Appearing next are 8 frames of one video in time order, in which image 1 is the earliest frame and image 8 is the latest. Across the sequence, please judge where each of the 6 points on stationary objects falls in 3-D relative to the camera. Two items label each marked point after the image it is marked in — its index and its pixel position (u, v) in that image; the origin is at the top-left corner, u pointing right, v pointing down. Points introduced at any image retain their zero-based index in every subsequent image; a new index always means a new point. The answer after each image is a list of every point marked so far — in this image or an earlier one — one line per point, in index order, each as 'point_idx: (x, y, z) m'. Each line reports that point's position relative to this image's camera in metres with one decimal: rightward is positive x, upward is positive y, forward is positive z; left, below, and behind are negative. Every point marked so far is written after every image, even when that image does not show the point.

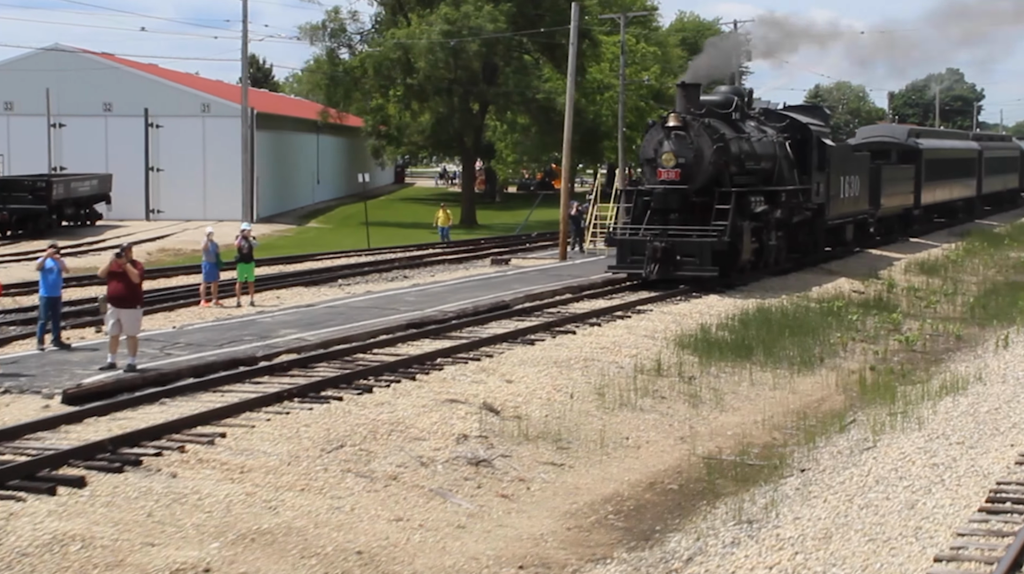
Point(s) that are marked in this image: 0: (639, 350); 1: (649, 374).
0: (+1.5, -0.7, +16.9) m
1: (+1.4, -0.9, +15.7) m
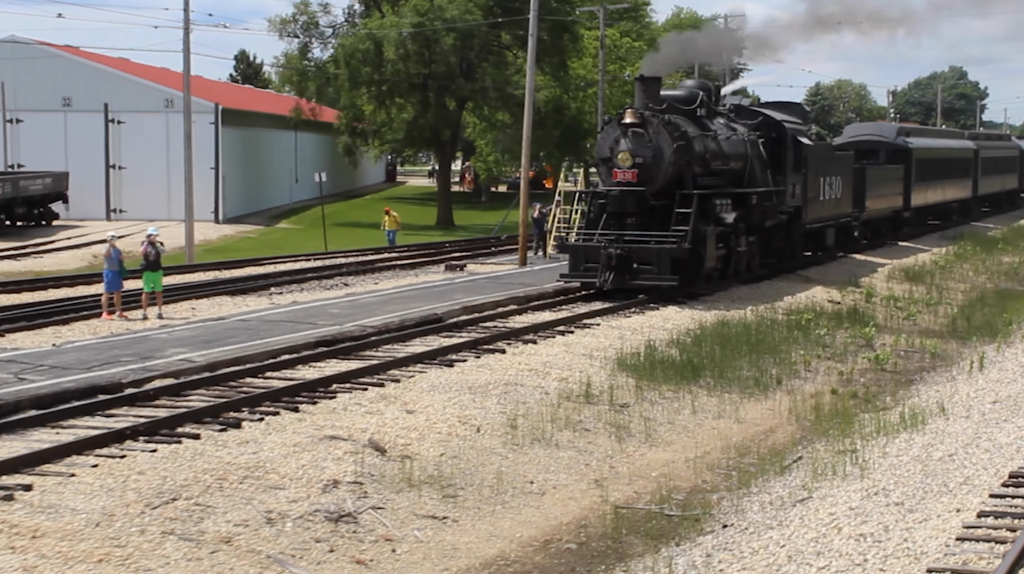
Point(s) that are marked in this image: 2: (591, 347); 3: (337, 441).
0: (+0.6, -0.9, +15.3) m
1: (+0.6, -1.1, +14.0) m
2: (+0.9, -0.7, +17.0) m
3: (-1.4, -1.2, +11.5) m
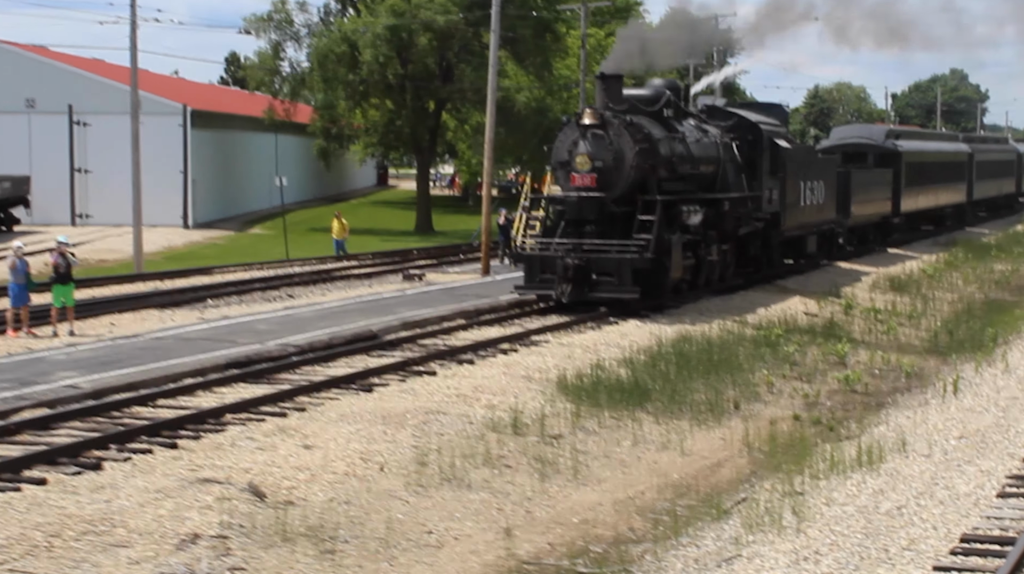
0: (-0.1, -1.1, +13.9) m
1: (-0.1, -1.2, +12.6) m
2: (+0.2, -0.9, +15.7) m
3: (-2.1, -1.3, +10.1) m
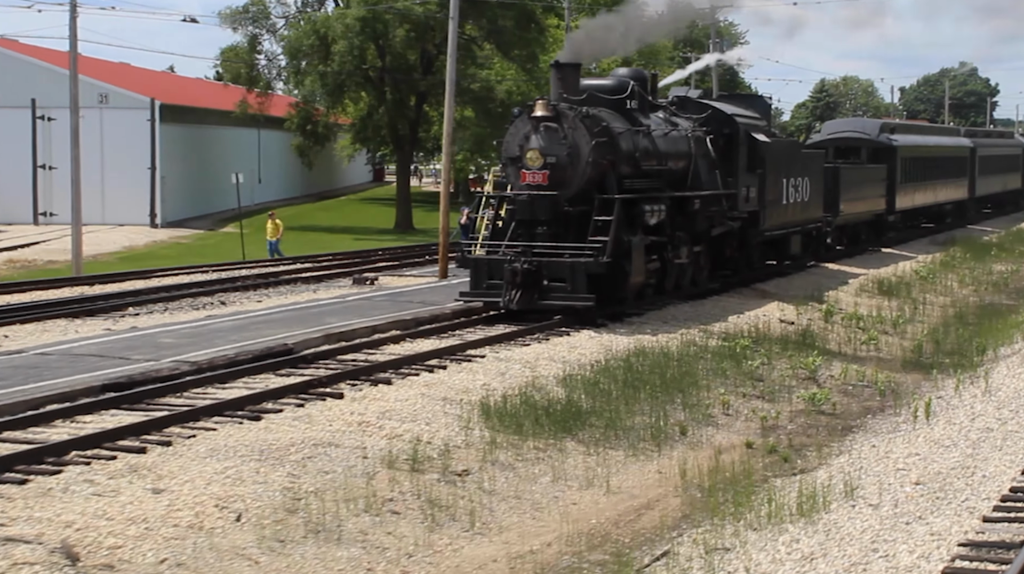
0: (-0.8, -1.2, +12.2) m
1: (-0.9, -1.4, +11.0) m
2: (-0.5, -1.0, +14.0) m
3: (-2.8, -1.5, +8.5) m
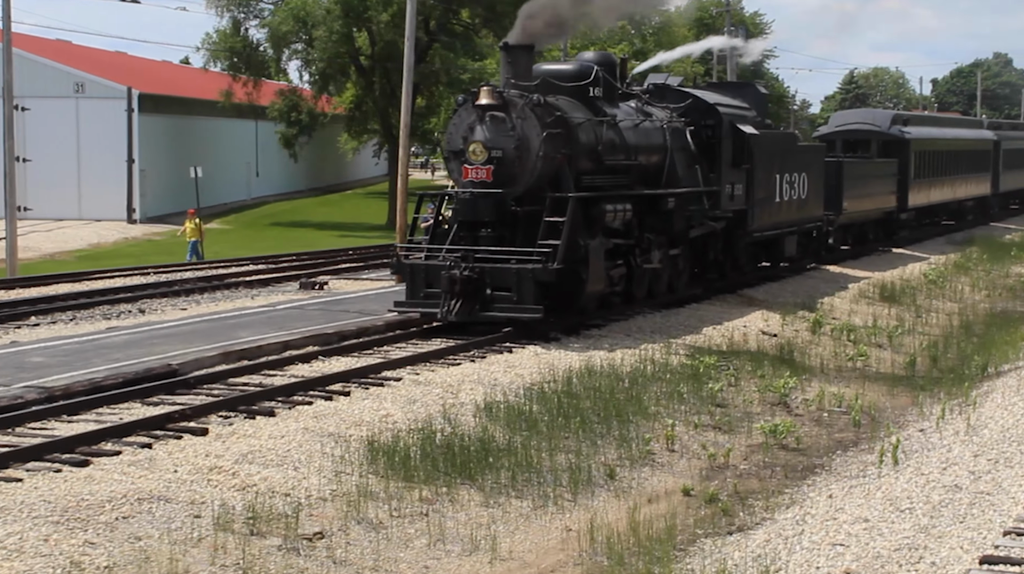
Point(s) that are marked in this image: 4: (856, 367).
0: (-1.7, -1.3, +10.3) m
1: (-1.7, -1.5, +9.0) m
2: (-1.3, -1.1, +12.0) m
3: (-3.8, -1.6, +6.6) m
4: (+4.1, -1.0, +17.8) m
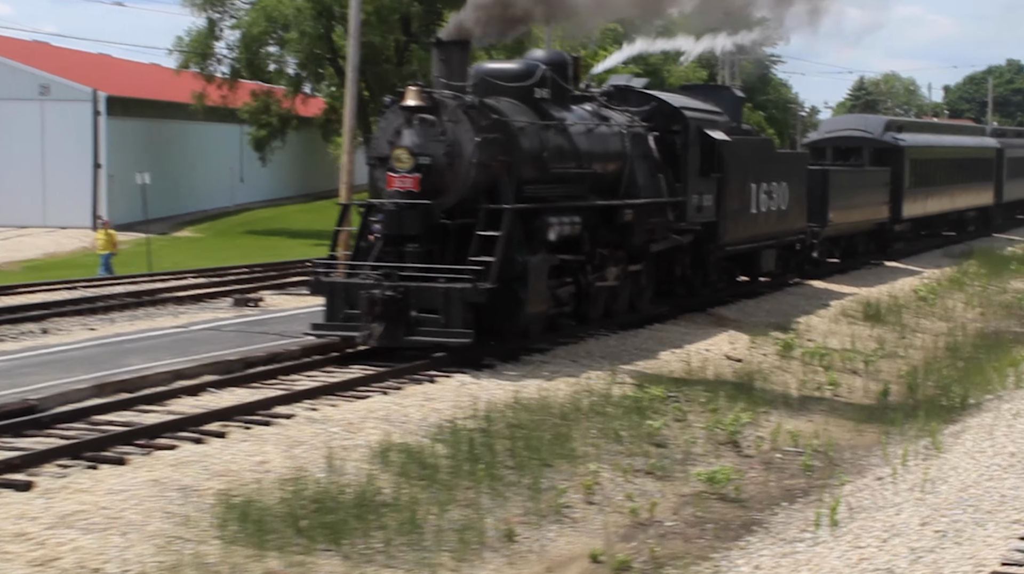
0: (-2.5, -1.5, +8.7) m
1: (-2.6, -1.7, +7.4) m
2: (-2.1, -1.3, +10.5) m
3: (-4.6, -1.8, +5.0) m
4: (+3.4, -1.2, +16.2) m
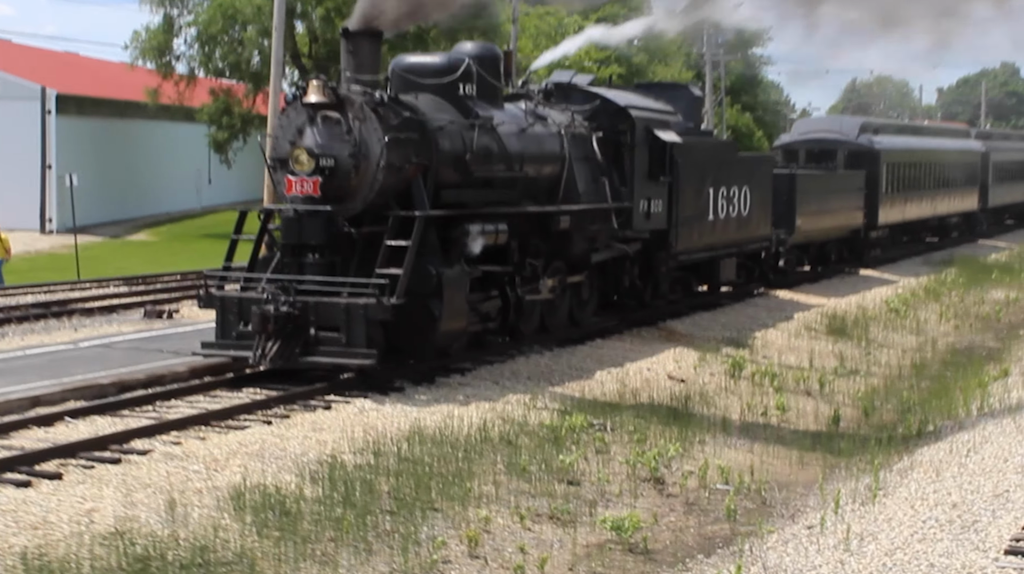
0: (-3.3, -1.6, +7.3) m
1: (-3.4, -1.8, +6.0) m
2: (-2.9, -1.4, +9.0) m
3: (-5.4, -1.9, +3.6) m
4: (+2.5, -1.4, +14.8) m
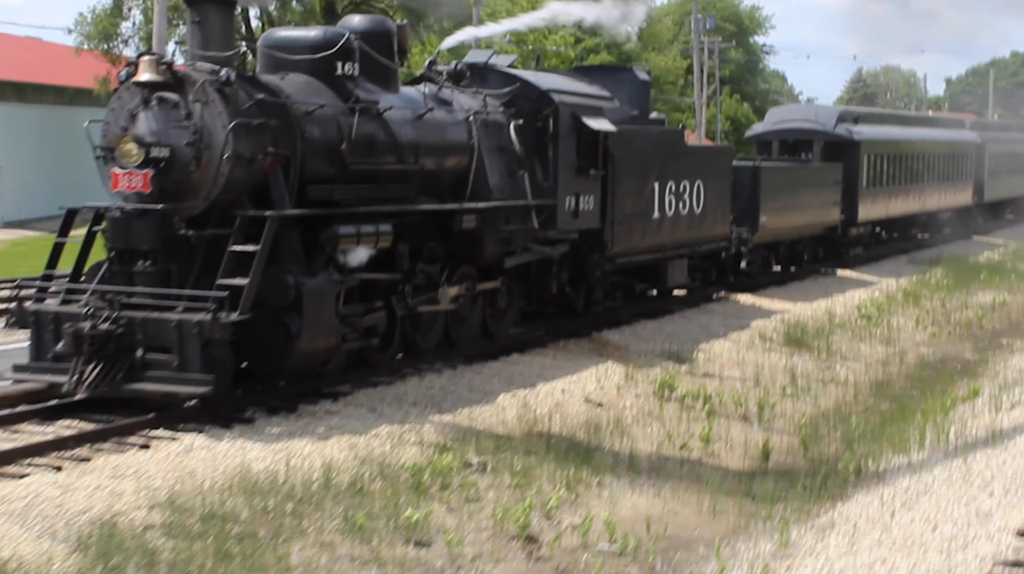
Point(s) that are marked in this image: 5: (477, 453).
0: (-4.4, -1.8, +5.2) m
1: (-4.5, -2.0, +3.9) m
2: (-4.0, -1.6, +6.9) m
3: (-6.6, -2.1, +1.5) m
4: (+1.5, -1.5, +12.6) m
5: (-0.2, -1.3, +11.9) m
